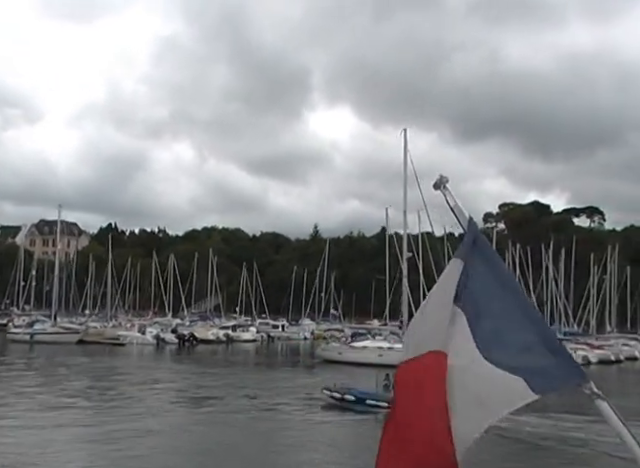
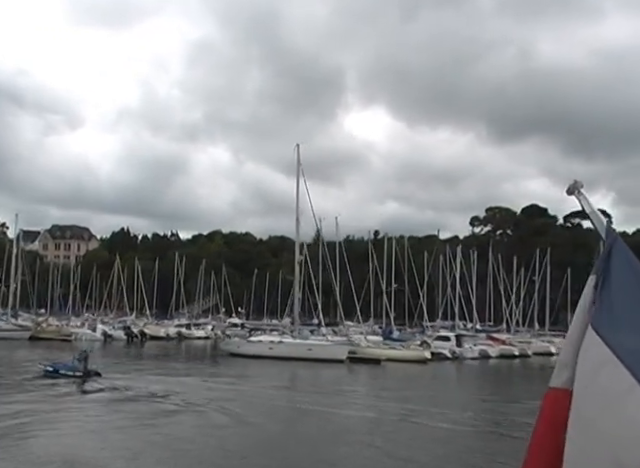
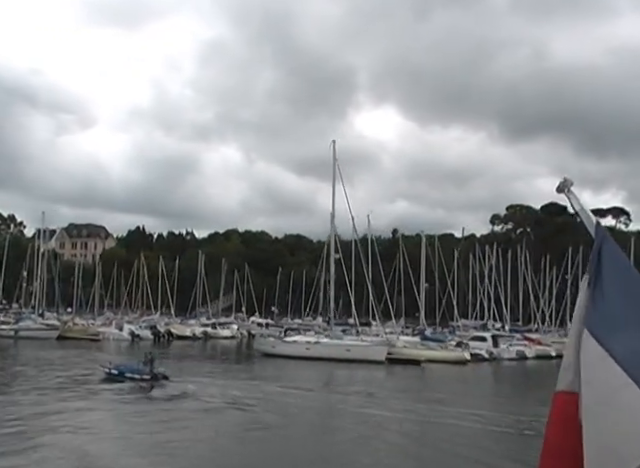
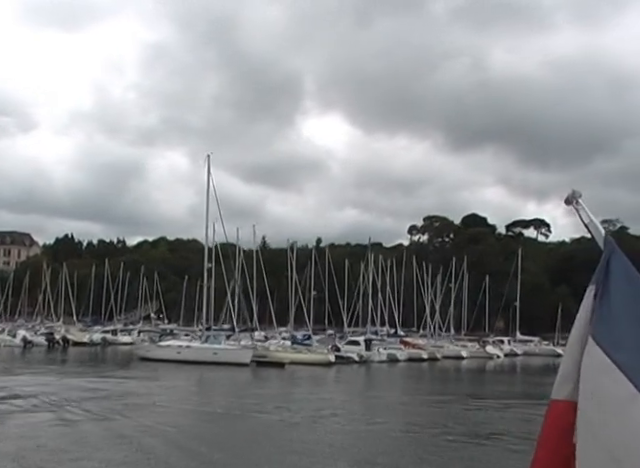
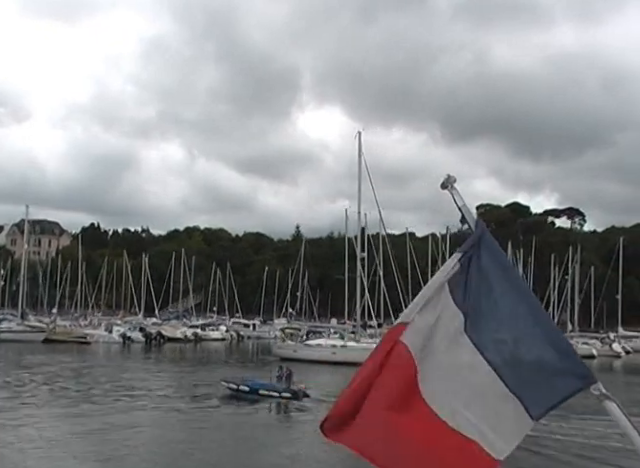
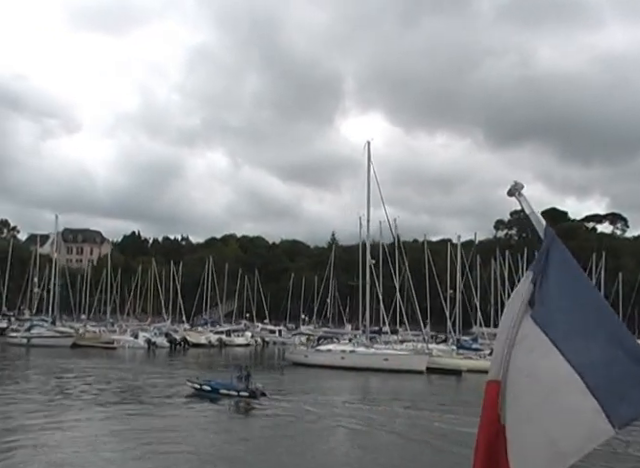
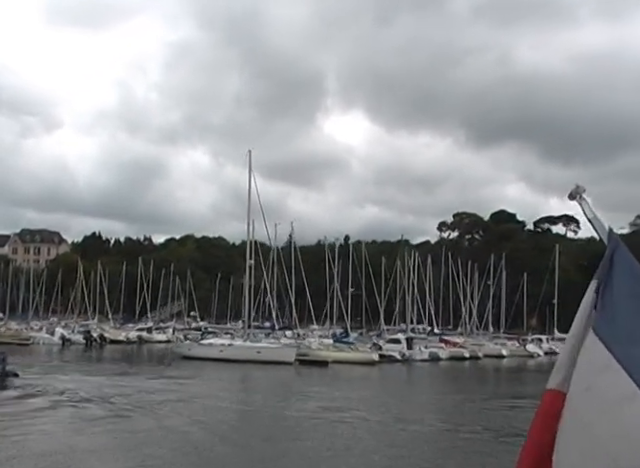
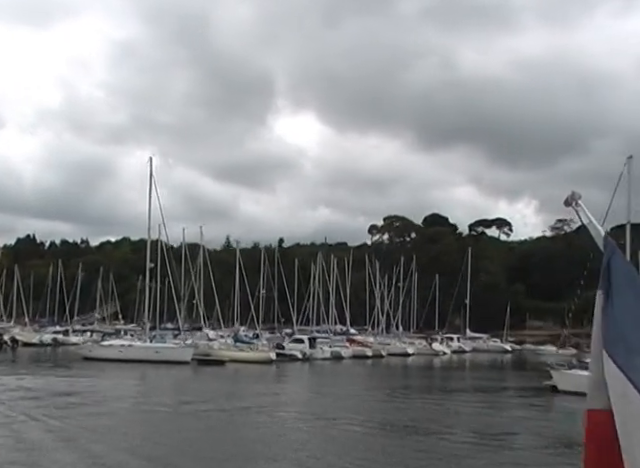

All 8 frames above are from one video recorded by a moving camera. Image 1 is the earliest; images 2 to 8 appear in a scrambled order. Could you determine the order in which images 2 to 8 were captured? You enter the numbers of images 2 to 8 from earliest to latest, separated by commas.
5, 6, 3, 2, 7, 4, 8
